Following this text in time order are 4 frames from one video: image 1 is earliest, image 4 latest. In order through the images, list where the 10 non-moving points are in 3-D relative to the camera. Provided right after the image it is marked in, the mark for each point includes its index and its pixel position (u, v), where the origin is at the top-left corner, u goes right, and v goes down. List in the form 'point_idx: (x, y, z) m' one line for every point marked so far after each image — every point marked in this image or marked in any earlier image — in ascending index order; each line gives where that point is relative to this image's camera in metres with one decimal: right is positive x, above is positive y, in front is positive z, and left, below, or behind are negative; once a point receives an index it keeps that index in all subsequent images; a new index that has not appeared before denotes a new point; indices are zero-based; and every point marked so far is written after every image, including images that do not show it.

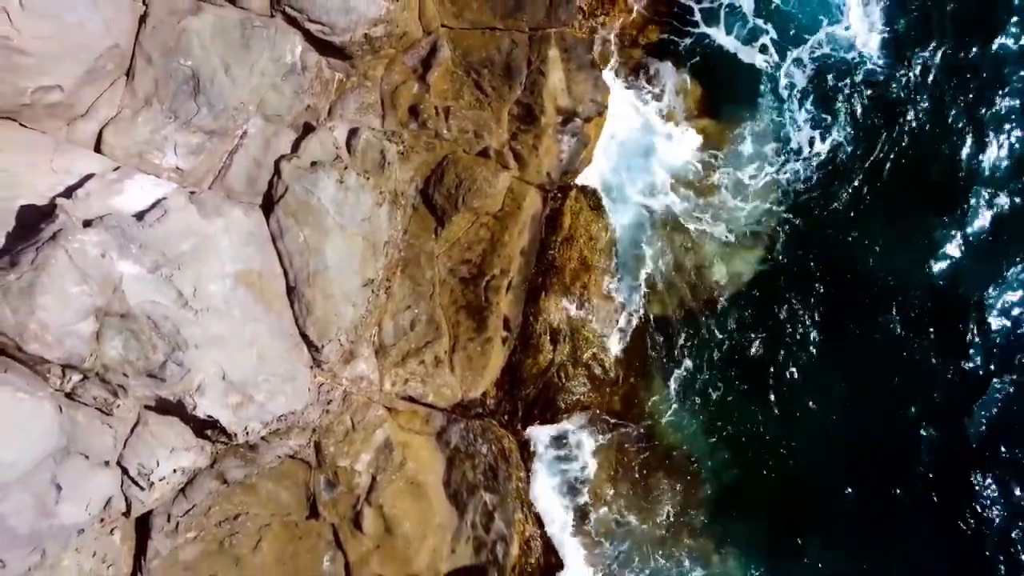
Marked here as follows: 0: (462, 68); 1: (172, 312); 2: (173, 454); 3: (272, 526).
0: (-0.7, +2.8, +10.2) m
1: (-3.2, -0.2, +7.6) m
2: (-3.4, -1.7, +8.1) m
3: (-2.7, -2.7, +9.0) m
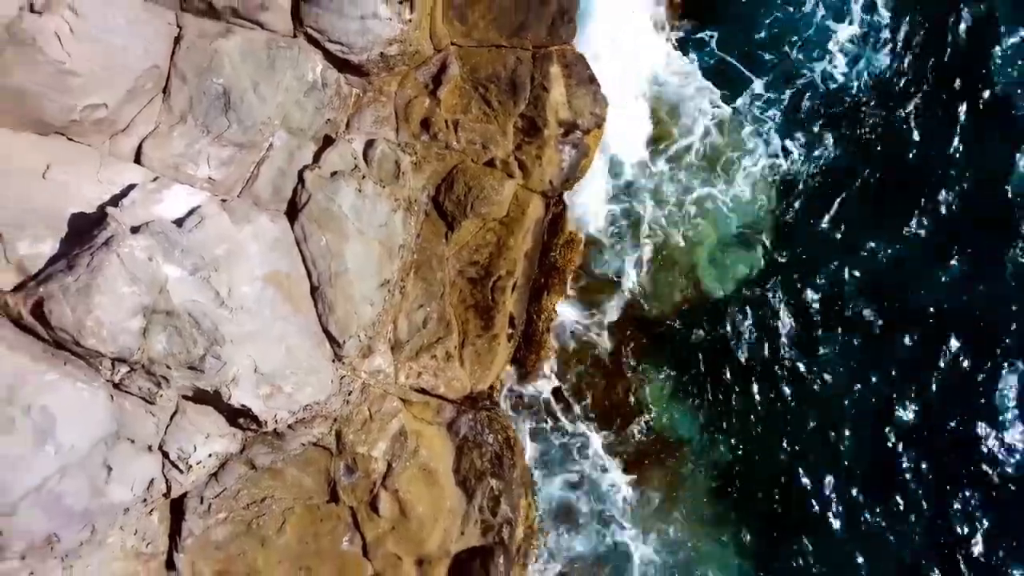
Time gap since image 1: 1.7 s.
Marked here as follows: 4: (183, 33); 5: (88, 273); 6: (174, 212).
0: (-0.6, +2.8, +11.0) m
1: (-3.1, -0.2, +8.3) m
2: (-3.4, -1.7, +8.9) m
3: (-2.7, -2.7, +9.8) m
4: (-3.7, +2.9, +9.1) m
5: (-4.0, +0.1, +7.5) m
6: (-3.6, +0.8, +8.5) m
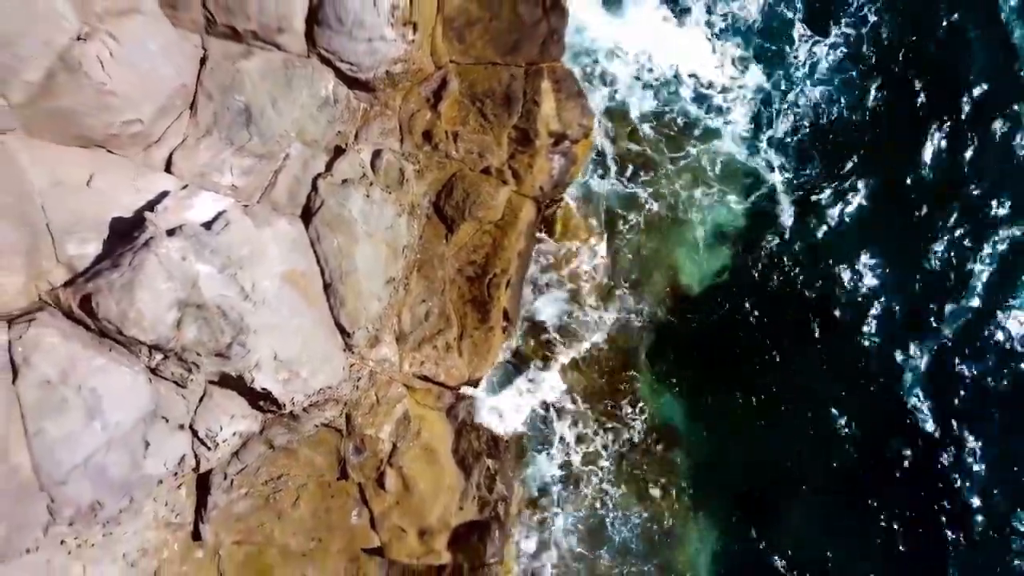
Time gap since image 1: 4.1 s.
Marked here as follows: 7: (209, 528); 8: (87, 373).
0: (-0.7, +2.9, +12.0) m
1: (-3.2, -0.2, +9.3) m
2: (-3.5, -1.6, +9.9) m
3: (-2.7, -2.7, +10.8) m
4: (-3.8, +2.9, +10.1) m
5: (-4.1, +0.2, +8.5) m
6: (-3.7, +0.9, +9.5) m
7: (-3.8, -3.0, +10.1) m
8: (-4.6, -0.9, +8.6) m
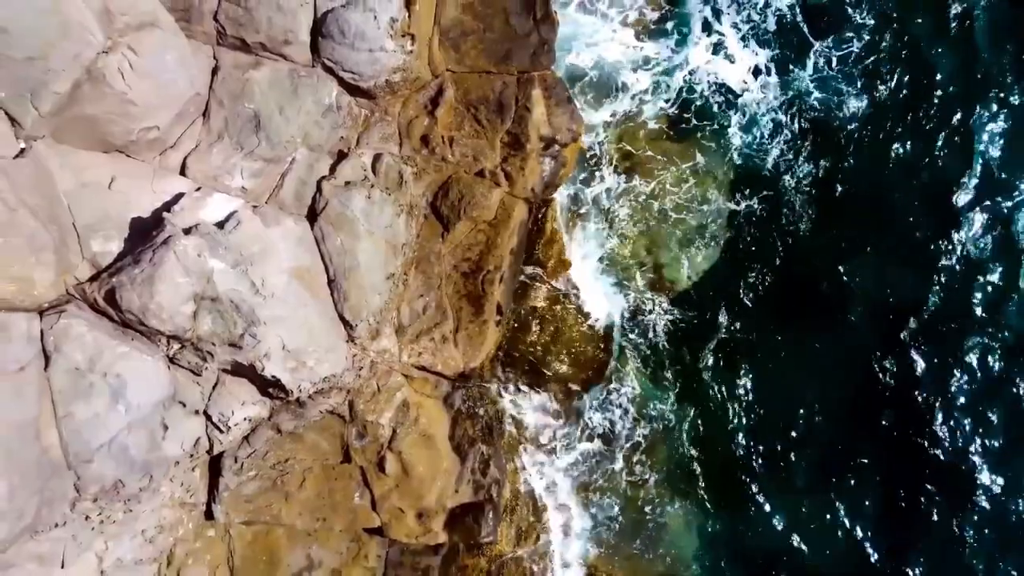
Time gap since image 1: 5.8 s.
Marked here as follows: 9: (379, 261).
0: (-0.8, +2.9, +12.7) m
1: (-3.4, -0.1, +10.1) m
2: (-3.6, -1.6, +10.6) m
3: (-2.9, -2.6, +11.5) m
4: (-3.9, +3.0, +10.8) m
5: (-4.2, +0.2, +9.2) m
6: (-3.8, +0.9, +10.3) m
7: (-4.0, -3.0, +10.8) m
8: (-4.7, -0.9, +9.3) m
9: (-1.9, +0.4, +11.5) m
